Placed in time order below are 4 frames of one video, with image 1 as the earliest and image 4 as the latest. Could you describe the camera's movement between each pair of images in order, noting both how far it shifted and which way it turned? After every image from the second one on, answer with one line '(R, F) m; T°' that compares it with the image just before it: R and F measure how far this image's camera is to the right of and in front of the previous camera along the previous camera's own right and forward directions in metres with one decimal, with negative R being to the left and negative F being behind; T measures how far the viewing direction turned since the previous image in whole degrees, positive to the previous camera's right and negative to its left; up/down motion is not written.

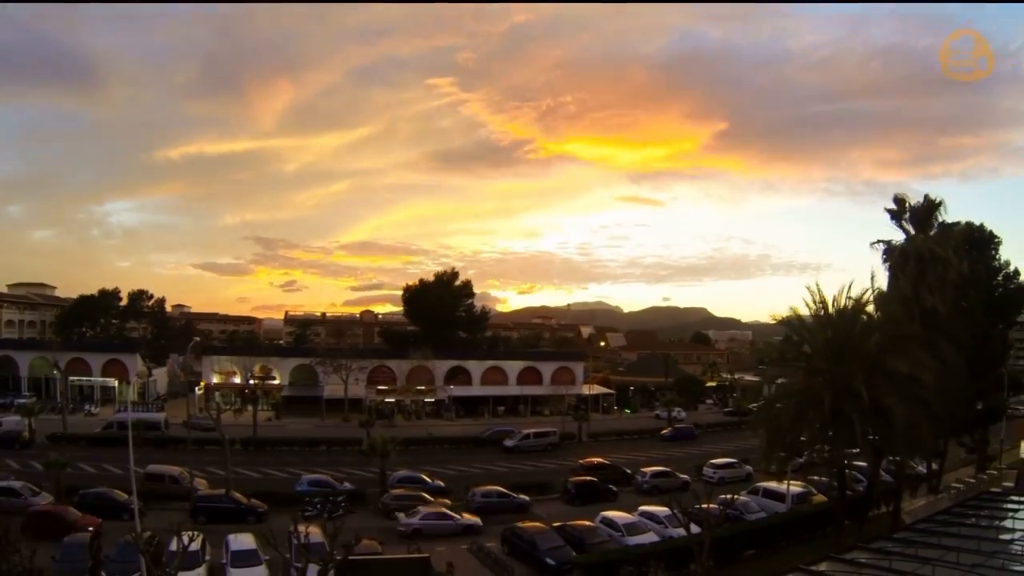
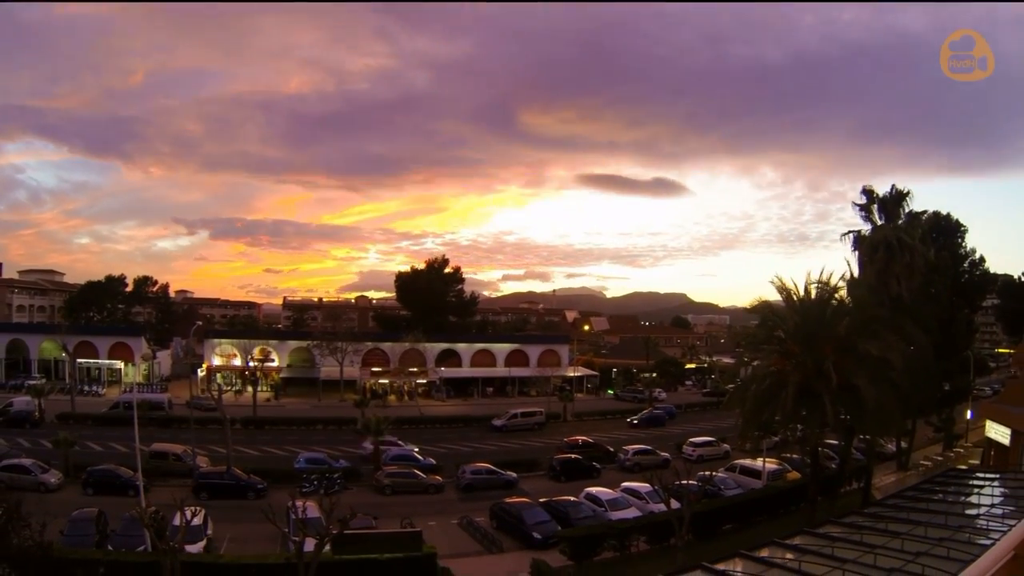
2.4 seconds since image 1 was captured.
(0.0, -0.8) m; +1°
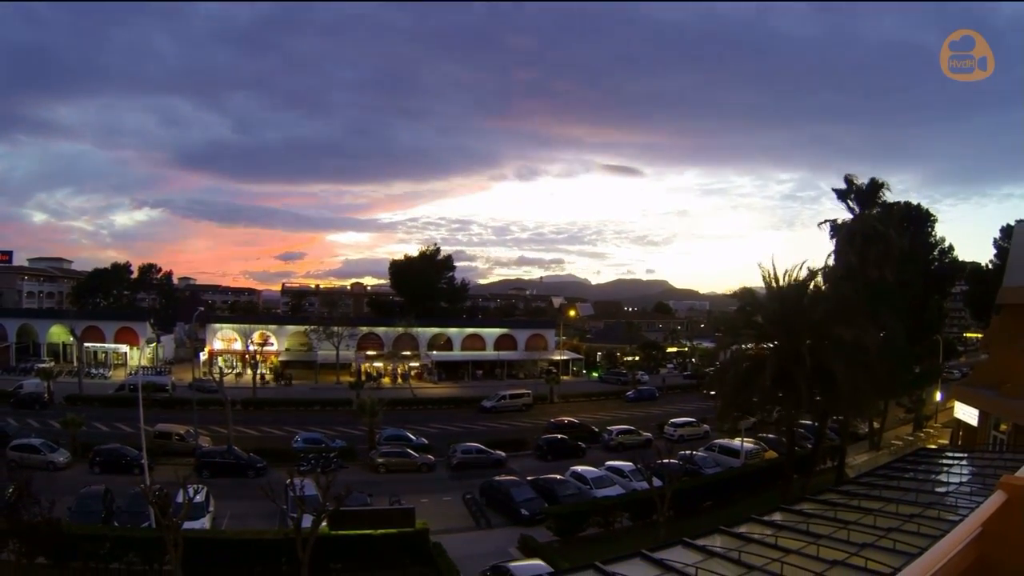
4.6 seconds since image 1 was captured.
(0.0, -0.8) m; +1°
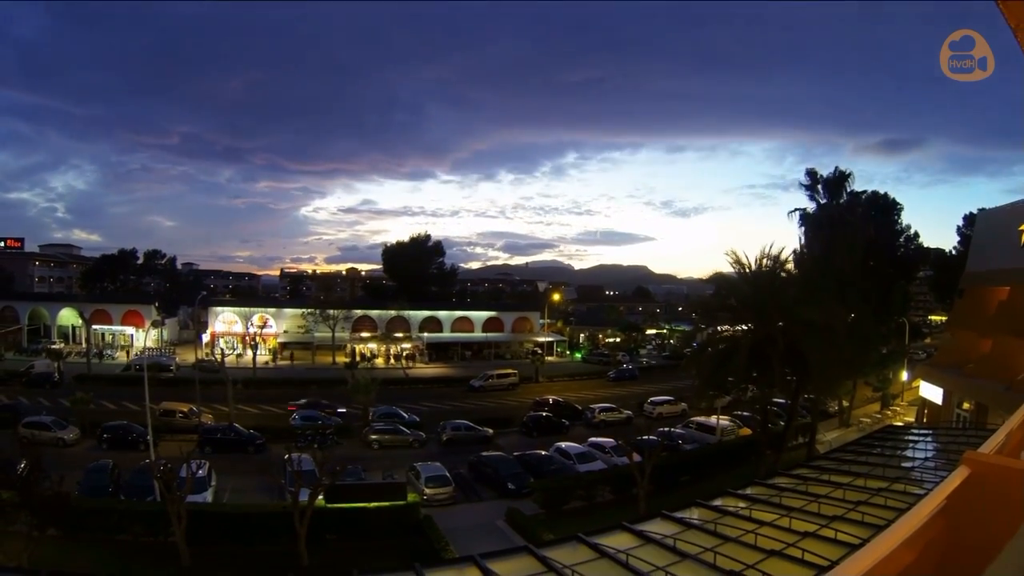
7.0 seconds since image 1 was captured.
(0.0, -1.0) m; +1°
